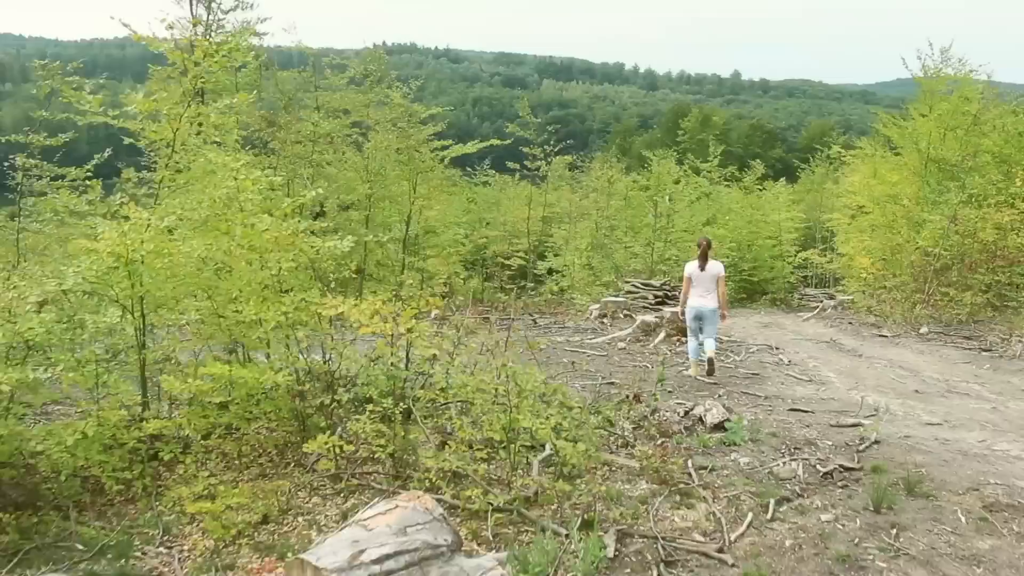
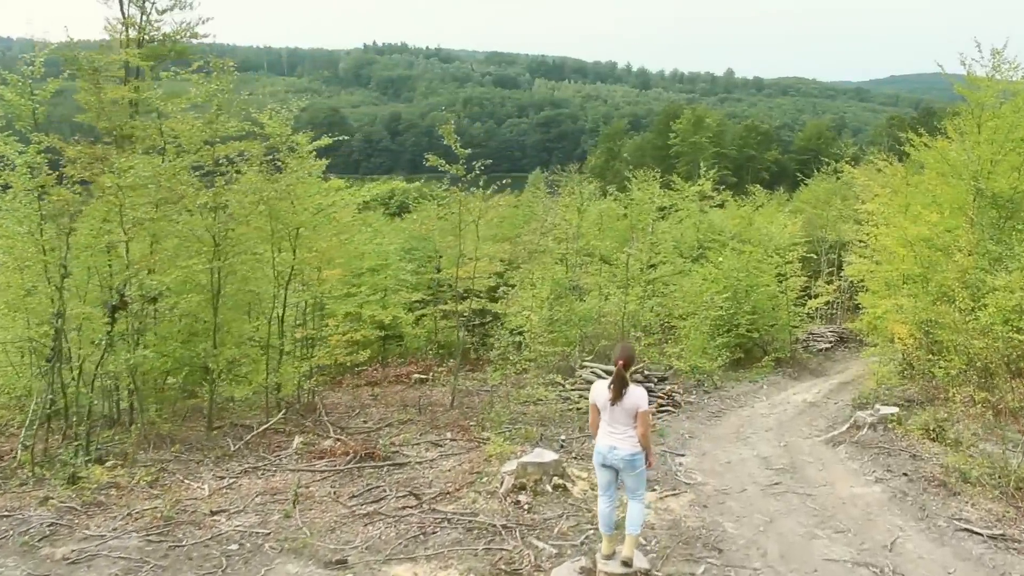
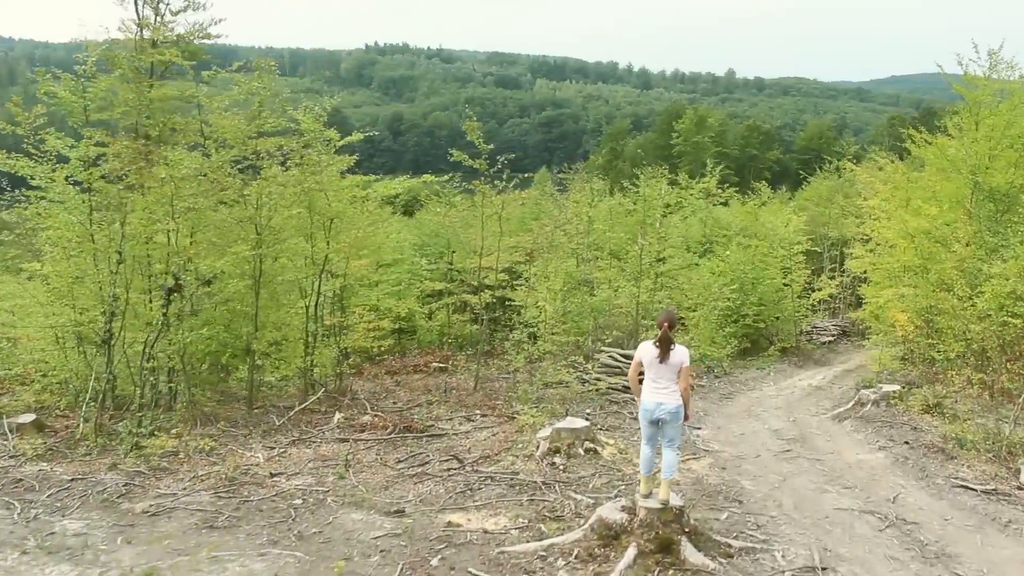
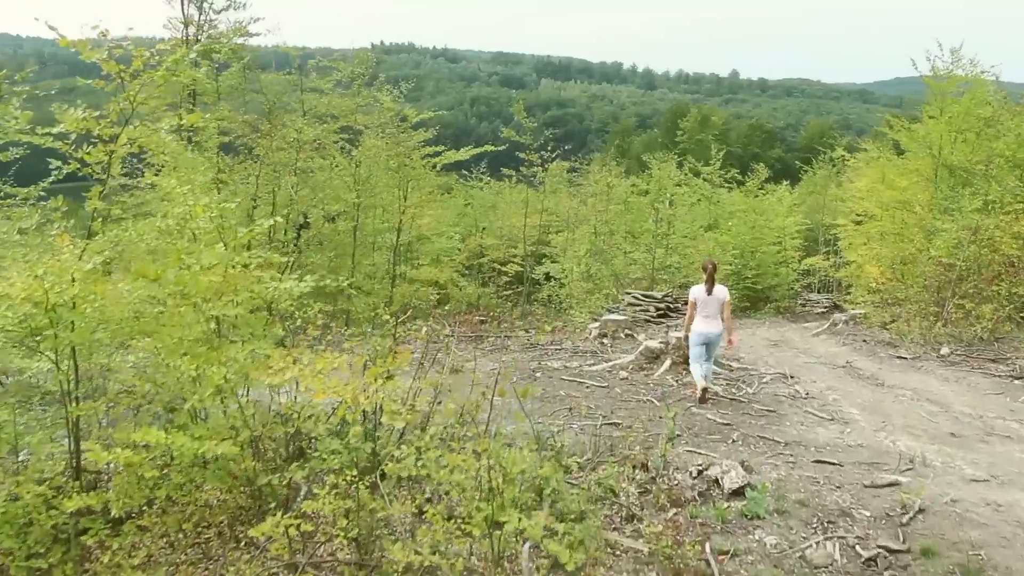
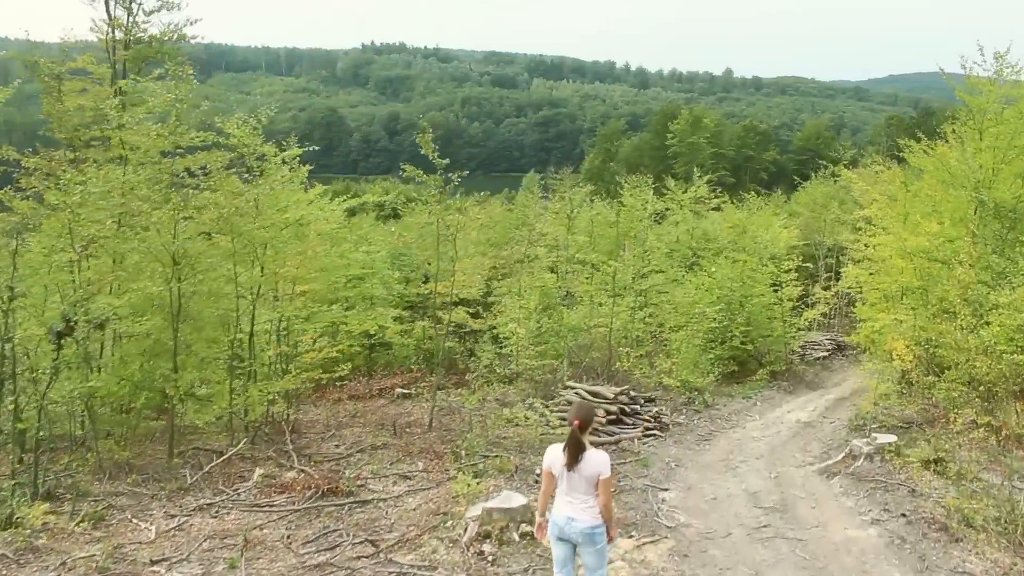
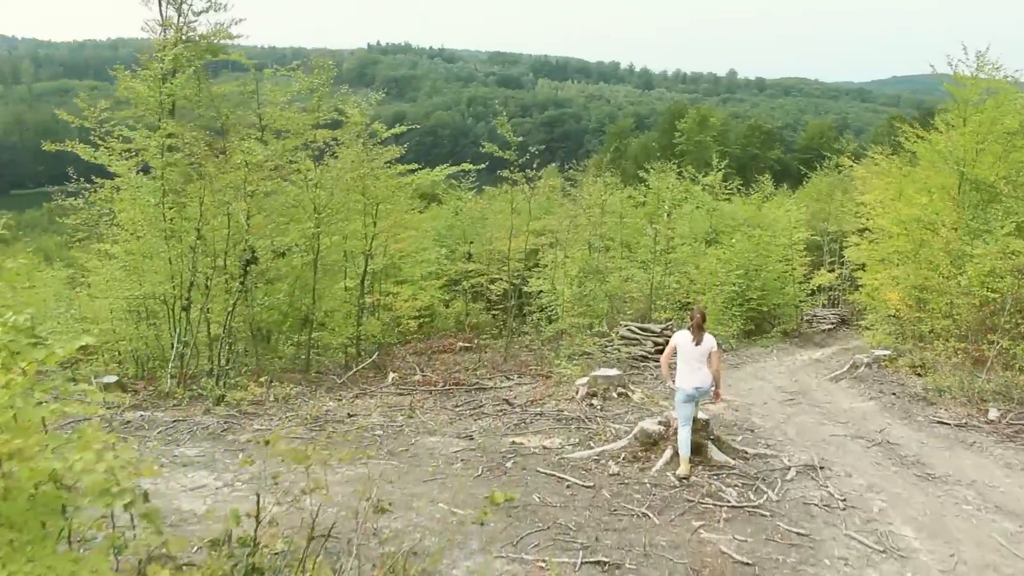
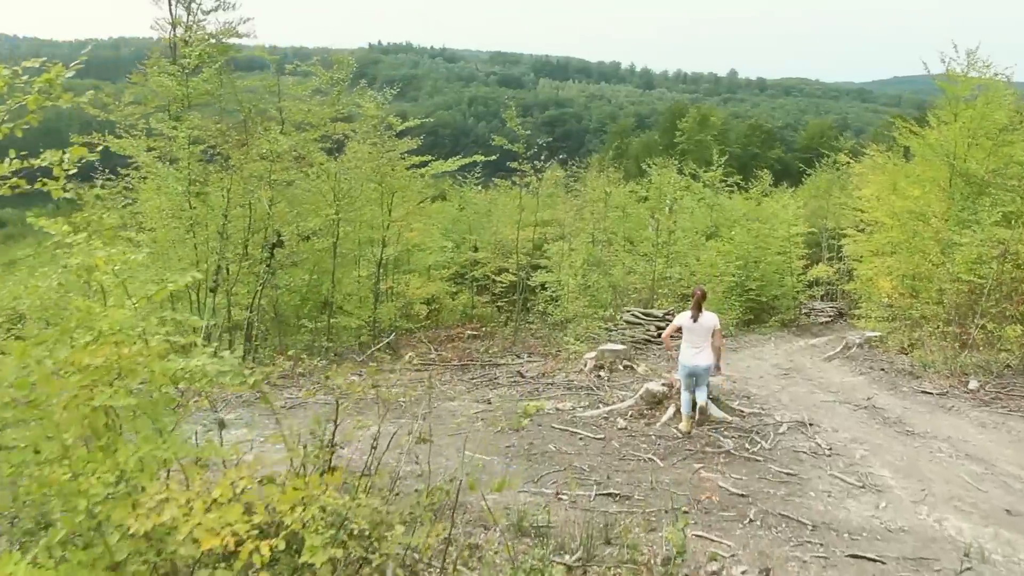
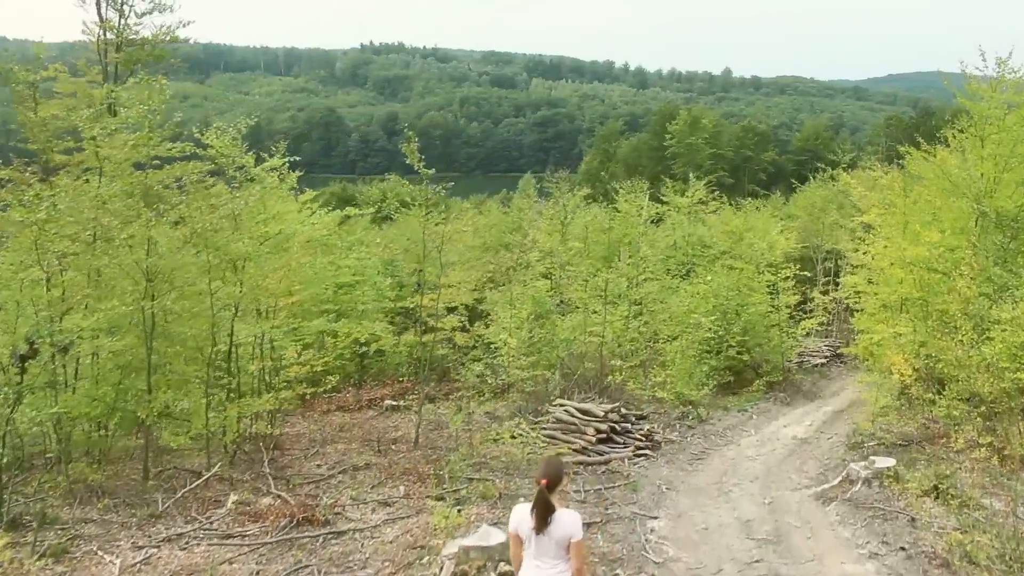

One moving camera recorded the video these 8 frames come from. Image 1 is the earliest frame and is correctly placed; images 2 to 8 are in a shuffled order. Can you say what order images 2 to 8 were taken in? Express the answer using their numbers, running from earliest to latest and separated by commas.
4, 7, 6, 3, 2, 5, 8
